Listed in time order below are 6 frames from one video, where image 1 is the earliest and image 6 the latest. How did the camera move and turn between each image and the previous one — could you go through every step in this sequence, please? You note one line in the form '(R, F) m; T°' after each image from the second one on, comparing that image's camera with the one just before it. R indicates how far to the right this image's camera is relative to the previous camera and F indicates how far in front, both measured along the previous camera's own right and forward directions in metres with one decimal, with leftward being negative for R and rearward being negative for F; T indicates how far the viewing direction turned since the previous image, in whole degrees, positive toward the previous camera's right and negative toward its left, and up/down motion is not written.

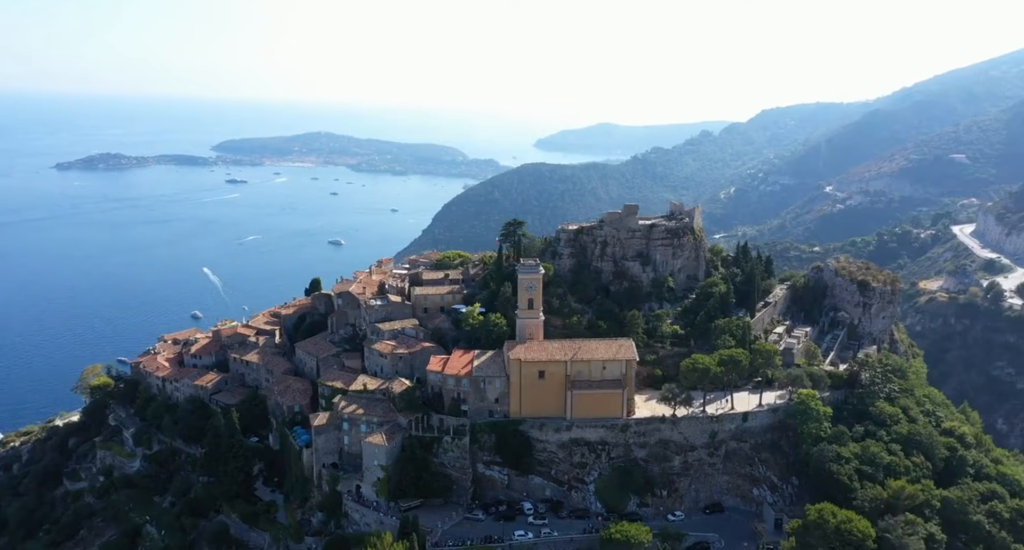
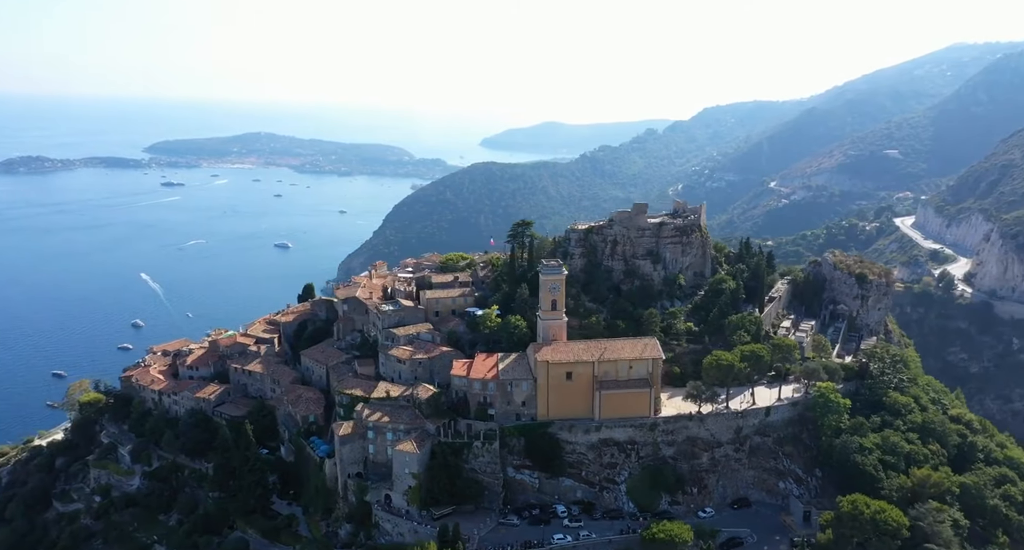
(-5.1, +0.7) m; +4°
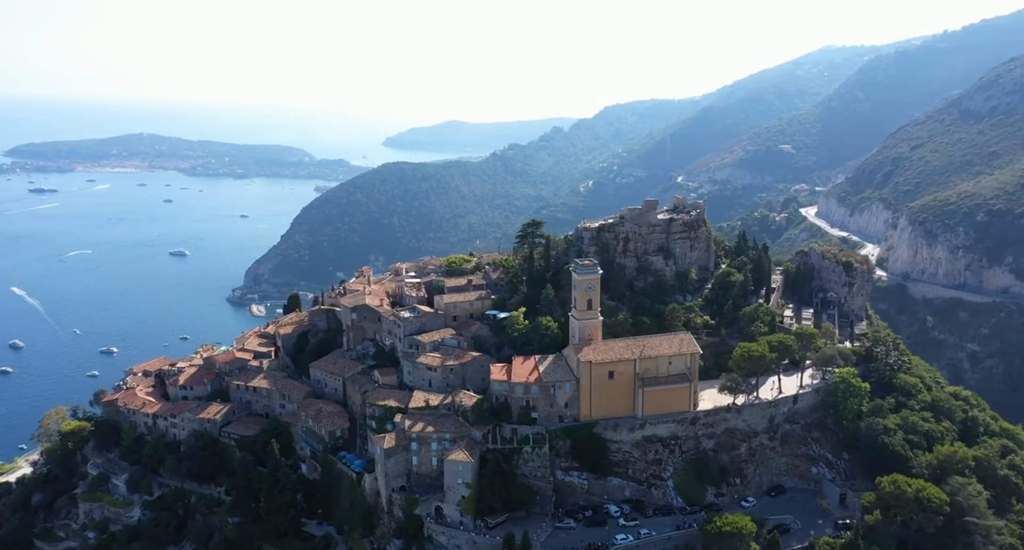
(-8.7, +1.3) m; +7°
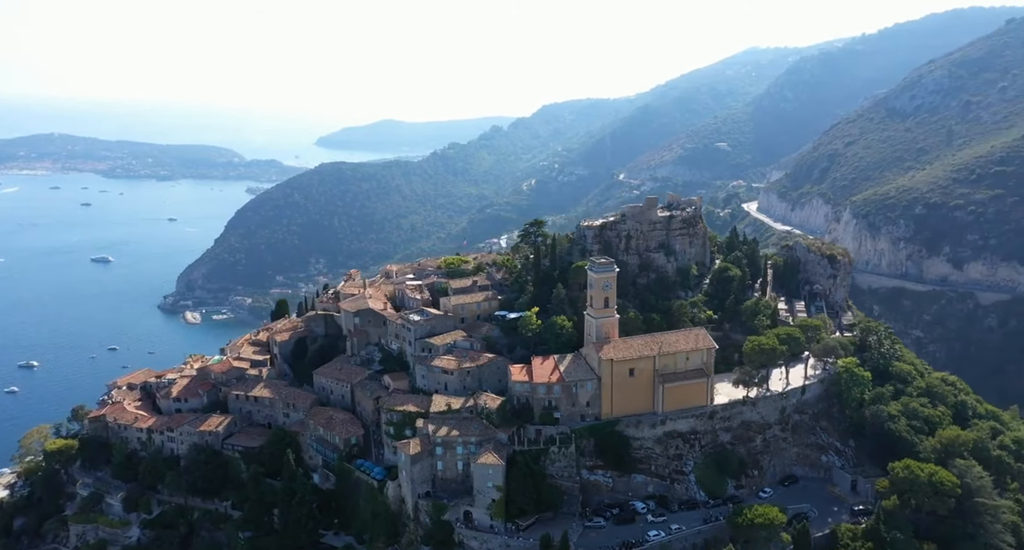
(-5.3, +0.6) m; +5°
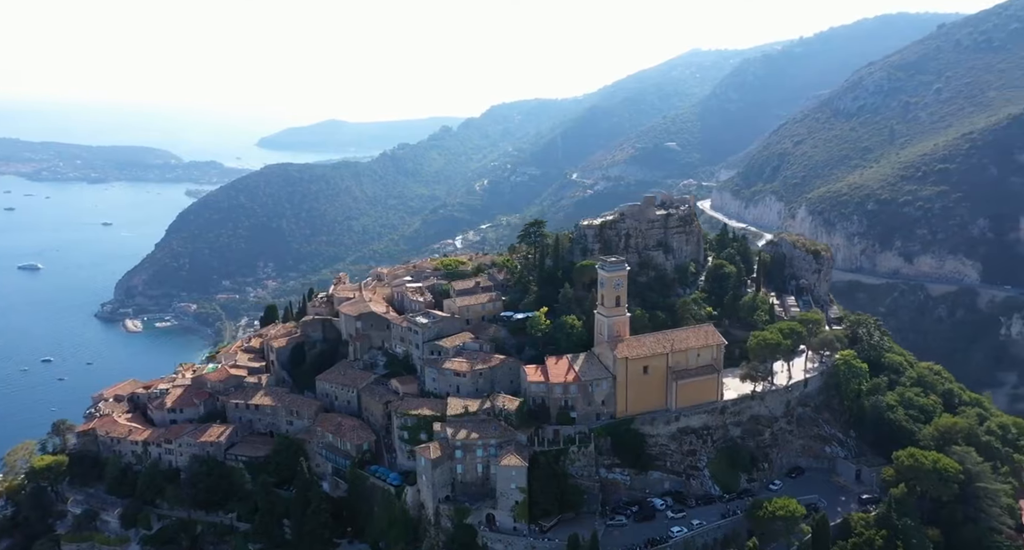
(-4.2, +0.4) m; +4°
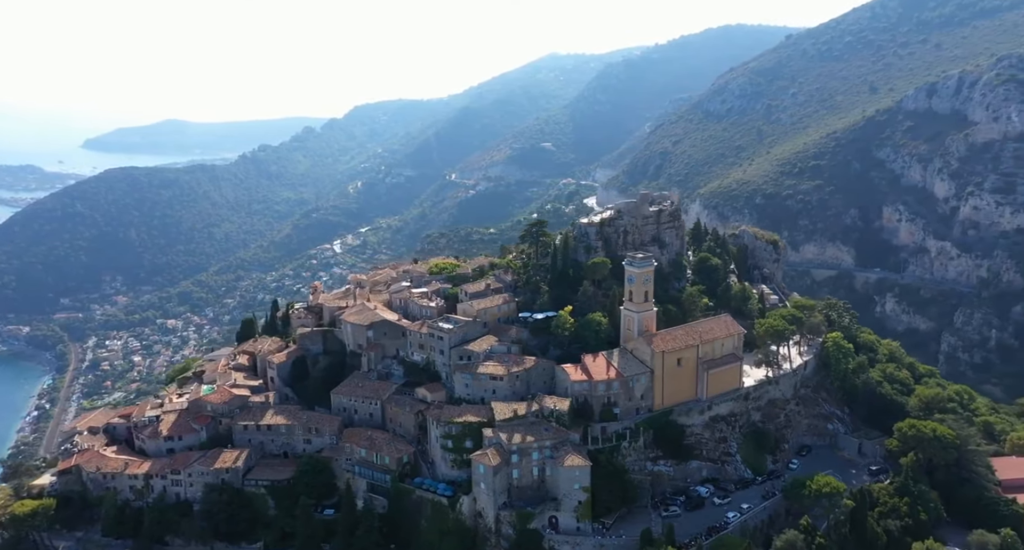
(-11.0, +1.6) m; +10°
